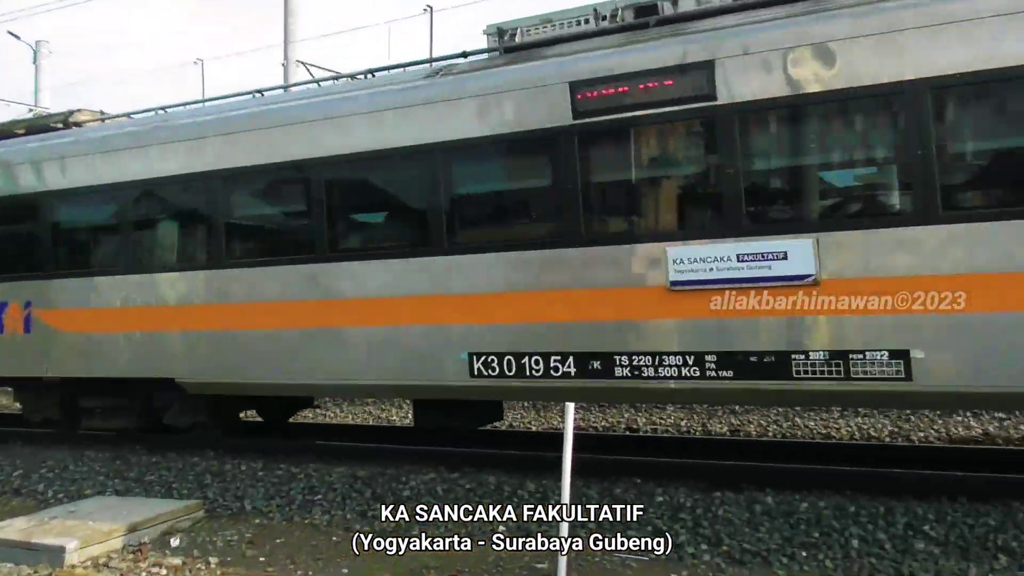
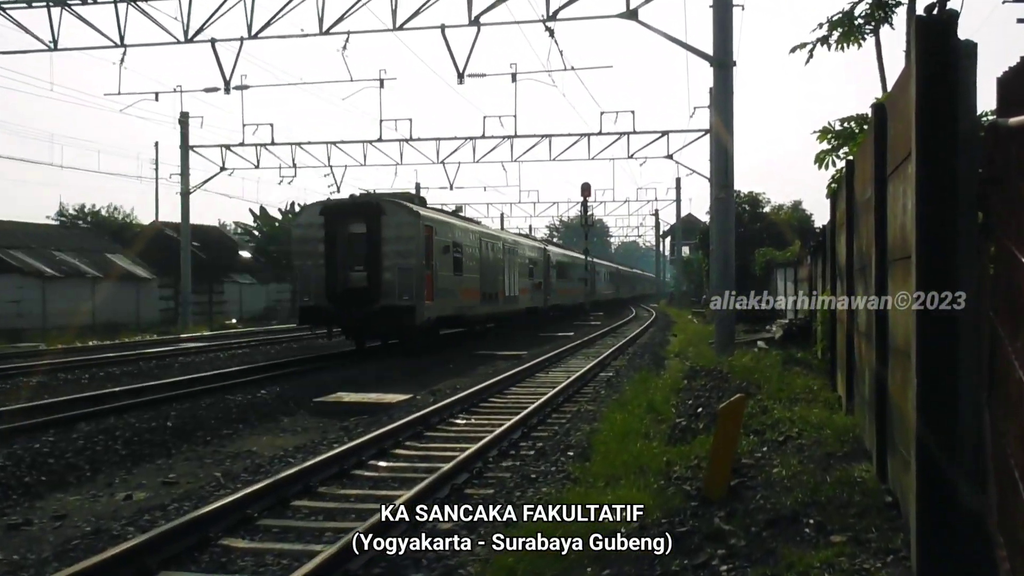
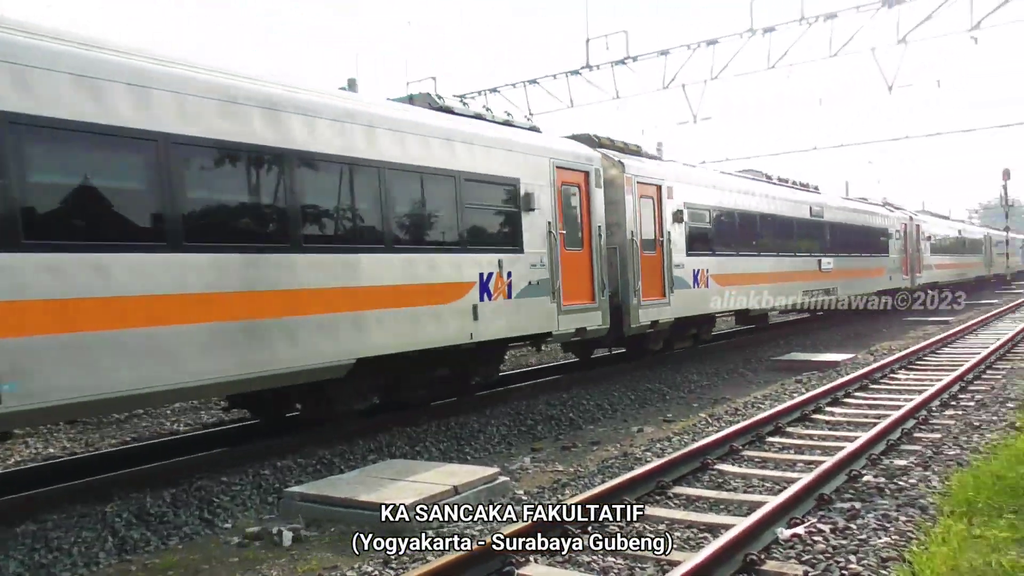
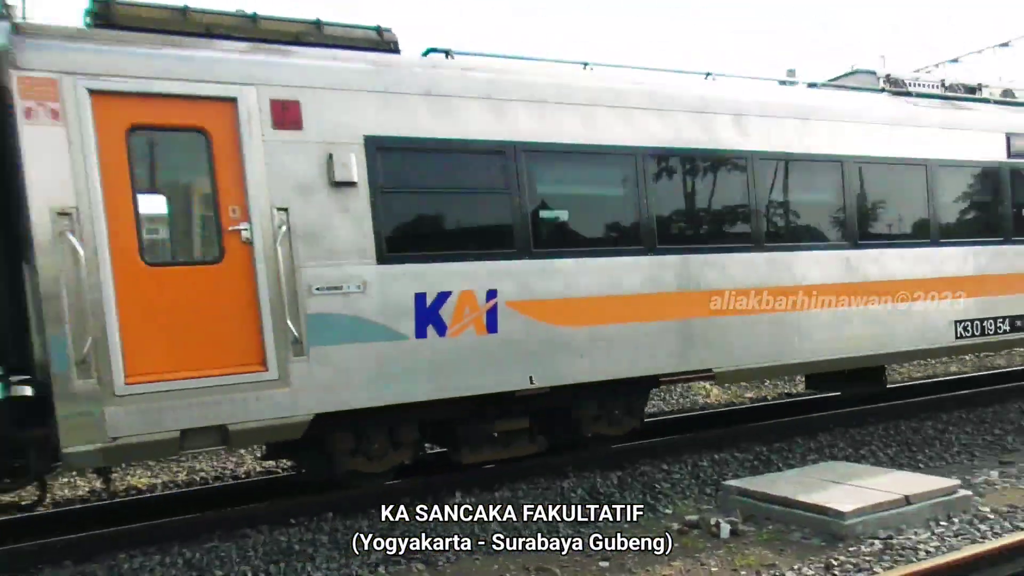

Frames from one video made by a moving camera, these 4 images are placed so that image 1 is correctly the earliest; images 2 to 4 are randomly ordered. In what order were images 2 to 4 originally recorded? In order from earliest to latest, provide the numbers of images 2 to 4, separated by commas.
4, 3, 2
